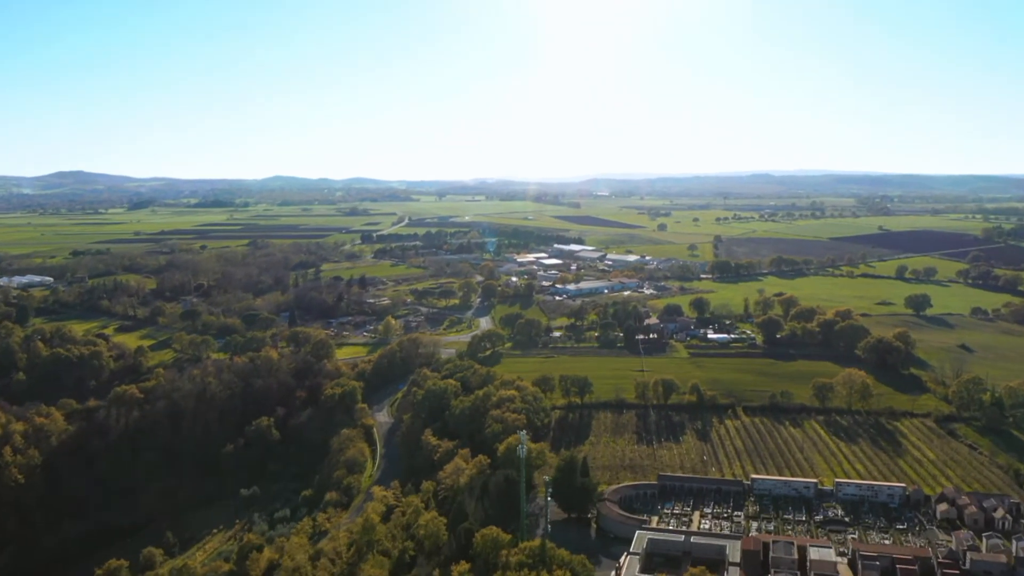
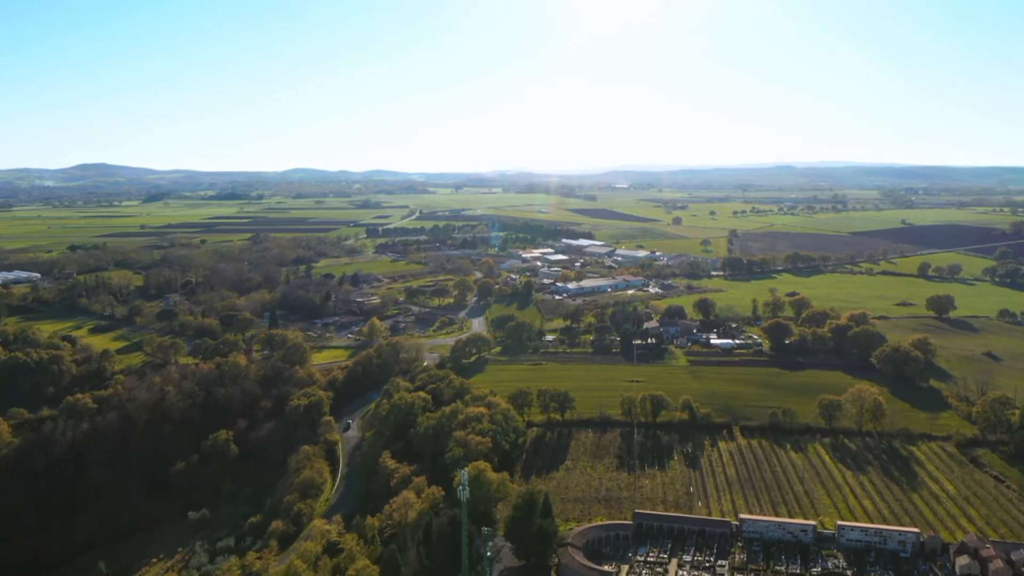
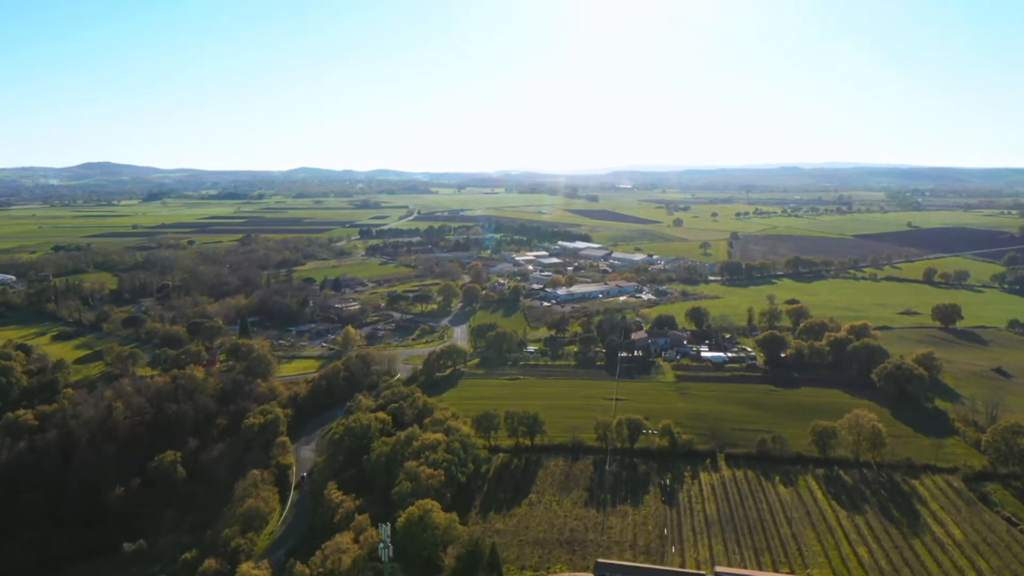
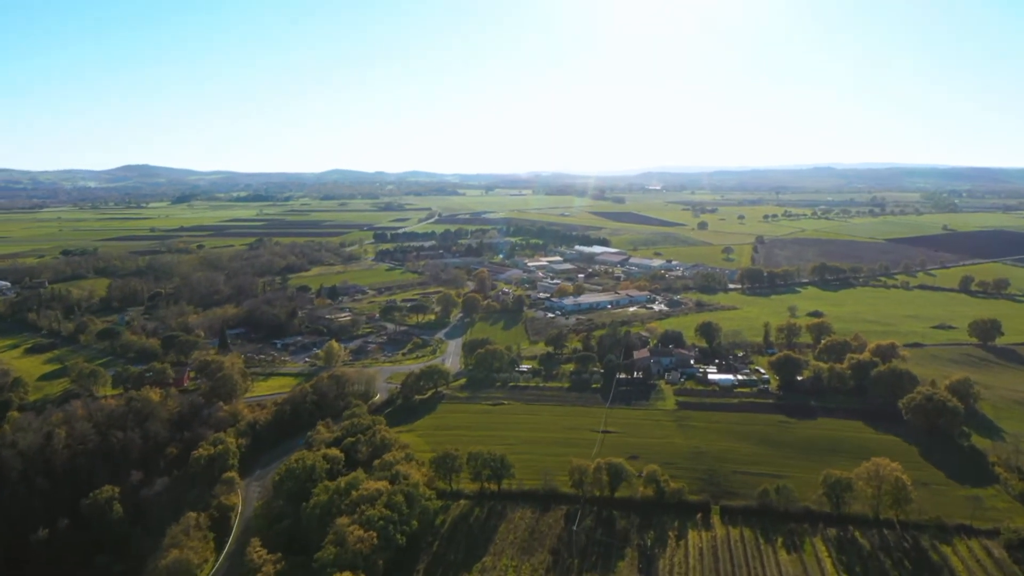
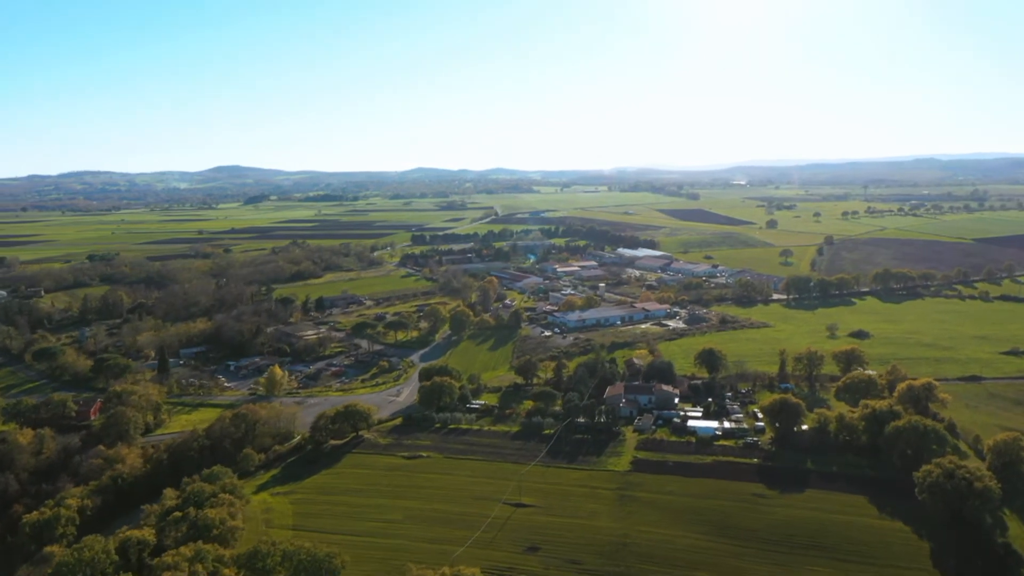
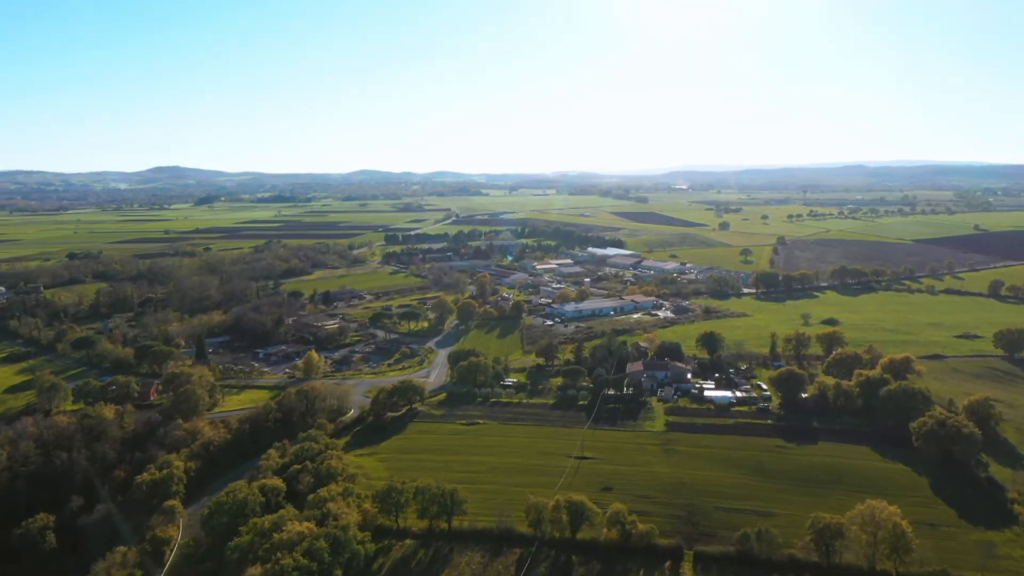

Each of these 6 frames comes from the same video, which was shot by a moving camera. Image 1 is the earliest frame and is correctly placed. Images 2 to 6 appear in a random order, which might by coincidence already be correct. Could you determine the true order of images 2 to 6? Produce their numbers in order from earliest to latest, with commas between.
2, 3, 4, 6, 5
